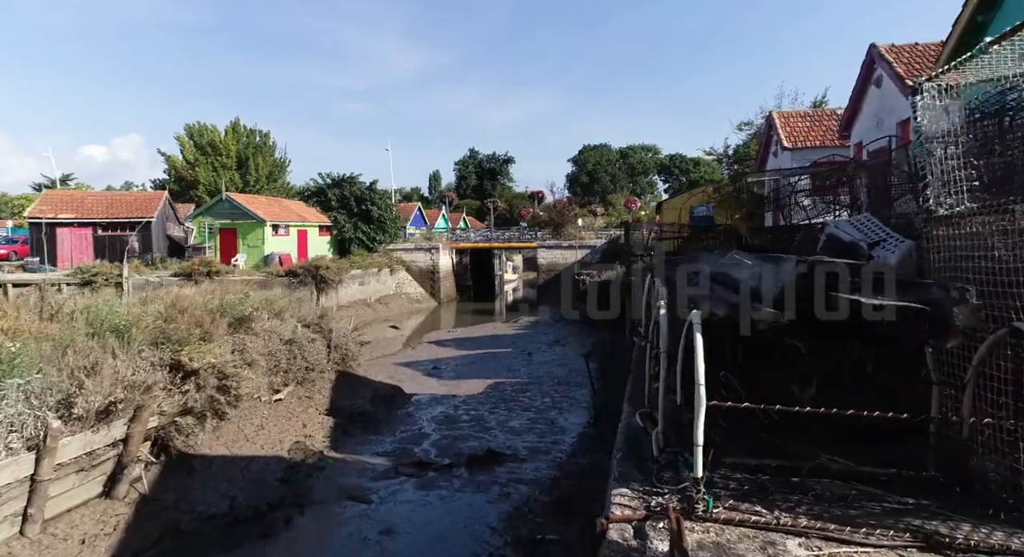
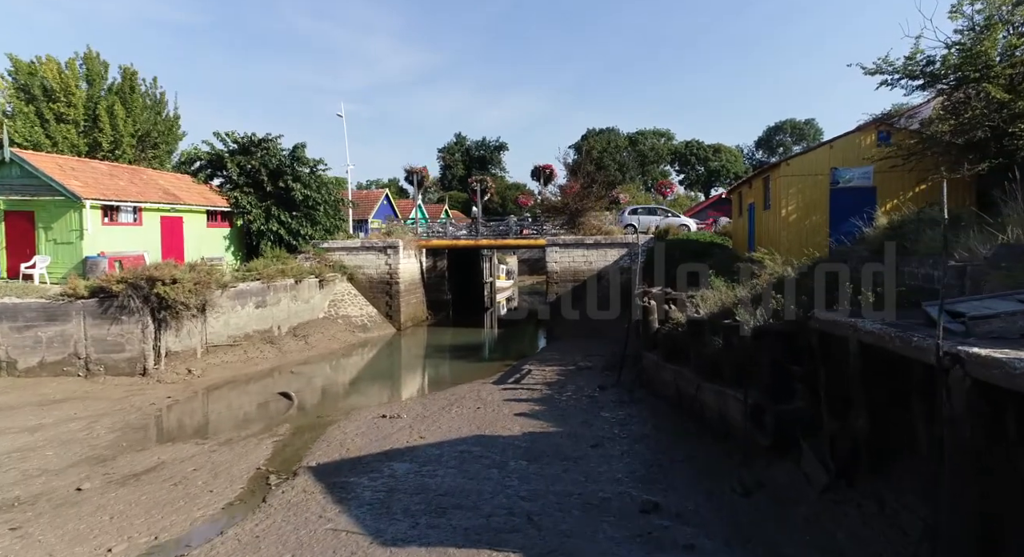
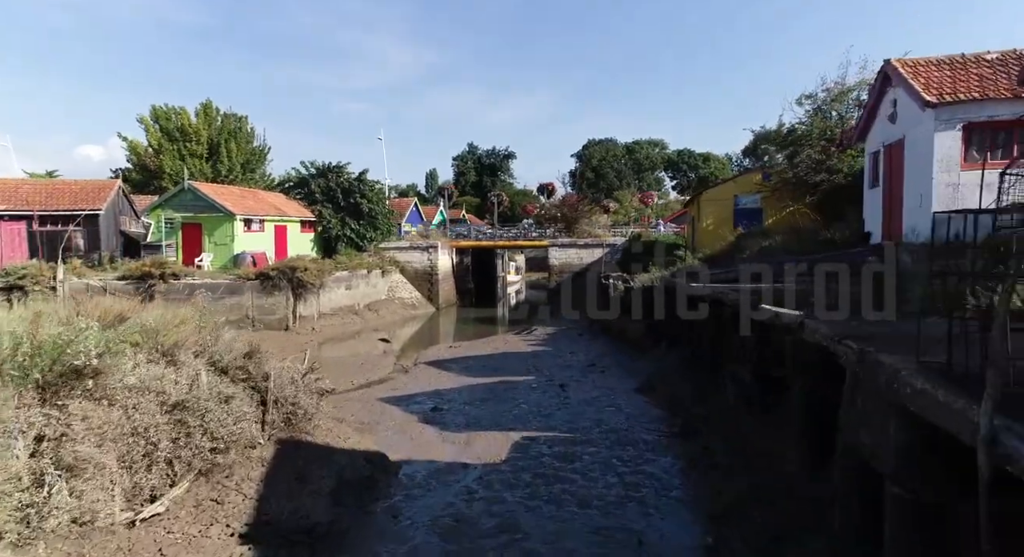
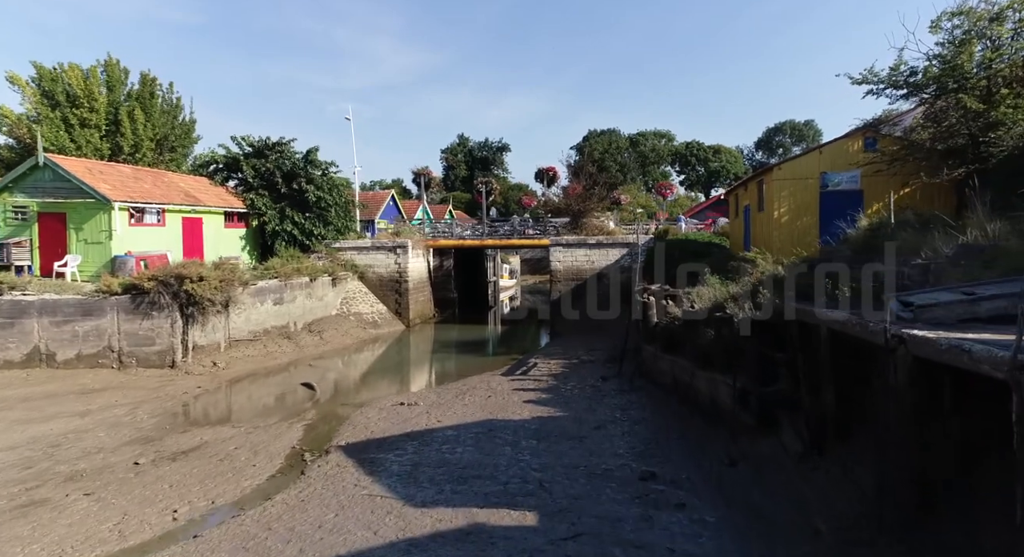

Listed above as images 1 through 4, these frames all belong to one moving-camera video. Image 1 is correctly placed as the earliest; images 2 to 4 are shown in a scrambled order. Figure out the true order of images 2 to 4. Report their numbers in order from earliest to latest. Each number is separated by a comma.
3, 4, 2
